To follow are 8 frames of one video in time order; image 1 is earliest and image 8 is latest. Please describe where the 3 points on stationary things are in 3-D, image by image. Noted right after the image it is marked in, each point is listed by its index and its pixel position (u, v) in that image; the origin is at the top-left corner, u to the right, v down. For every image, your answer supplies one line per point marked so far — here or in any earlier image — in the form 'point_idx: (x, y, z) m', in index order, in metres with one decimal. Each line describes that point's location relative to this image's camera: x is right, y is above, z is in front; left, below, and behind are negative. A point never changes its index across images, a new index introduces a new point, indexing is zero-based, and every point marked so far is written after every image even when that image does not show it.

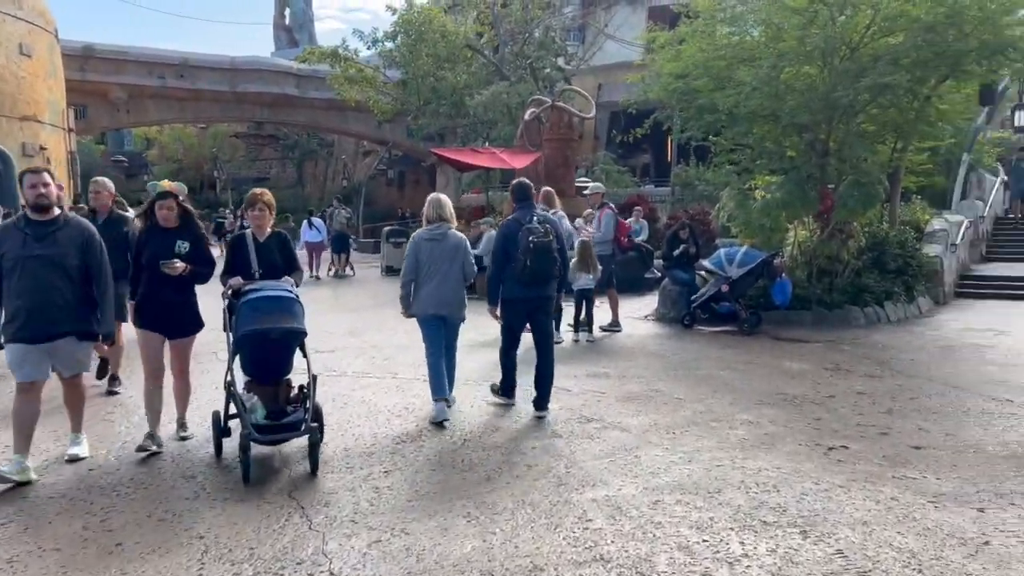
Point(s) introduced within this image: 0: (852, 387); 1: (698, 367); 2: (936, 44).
0: (+3.3, -1.0, +8.1) m
1: (+2.0, -0.9, +9.1) m
2: (+5.9, +3.4, +11.7) m
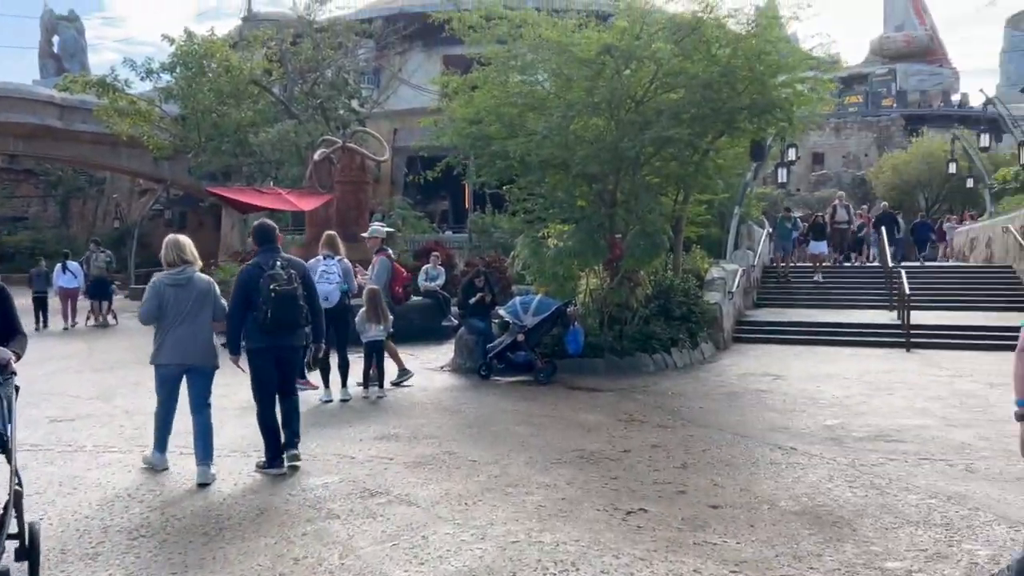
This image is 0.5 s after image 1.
0: (+1.3, -1.4, +7.9) m
1: (-0.2, -1.4, +8.6) m
2: (+2.9, +2.7, +12.3) m
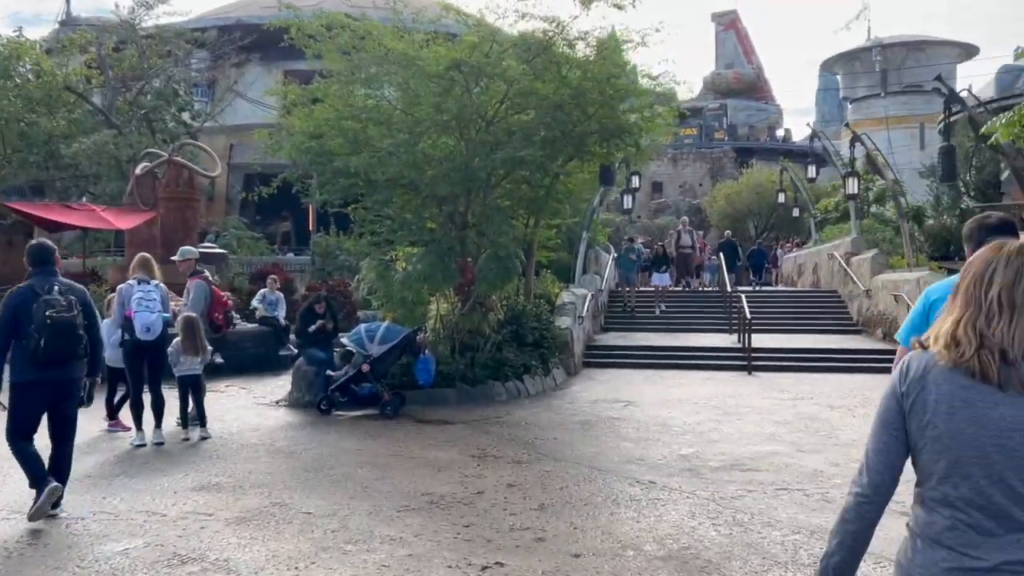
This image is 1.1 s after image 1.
0: (-0.1, -1.7, +7.4) m
1: (-1.7, -1.7, +7.8) m
2: (+0.7, +2.4, +12.1) m
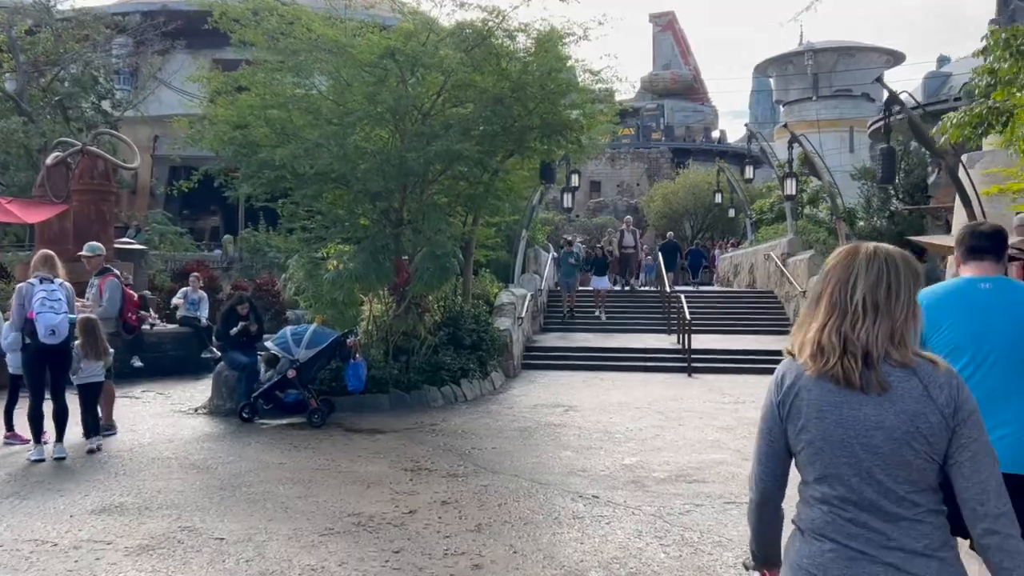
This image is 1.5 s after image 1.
0: (-0.6, -1.7, +6.9) m
1: (-2.2, -1.7, +7.2) m
2: (-0.1, +2.4, +11.6) m
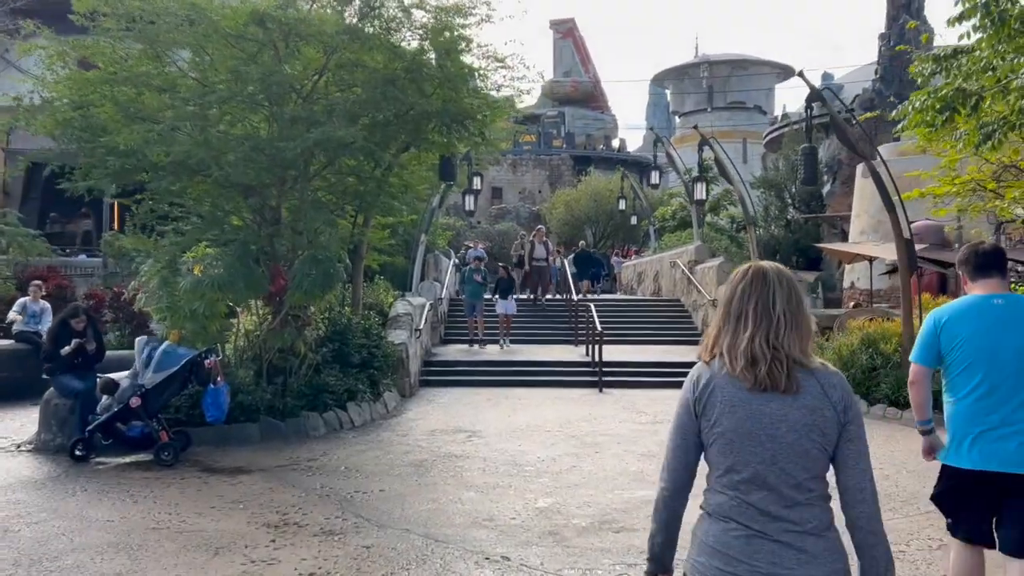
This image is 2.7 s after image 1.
0: (-1.4, -1.8, +5.4) m
1: (-3.0, -1.7, +5.5) m
2: (-1.4, +2.2, +10.2) m
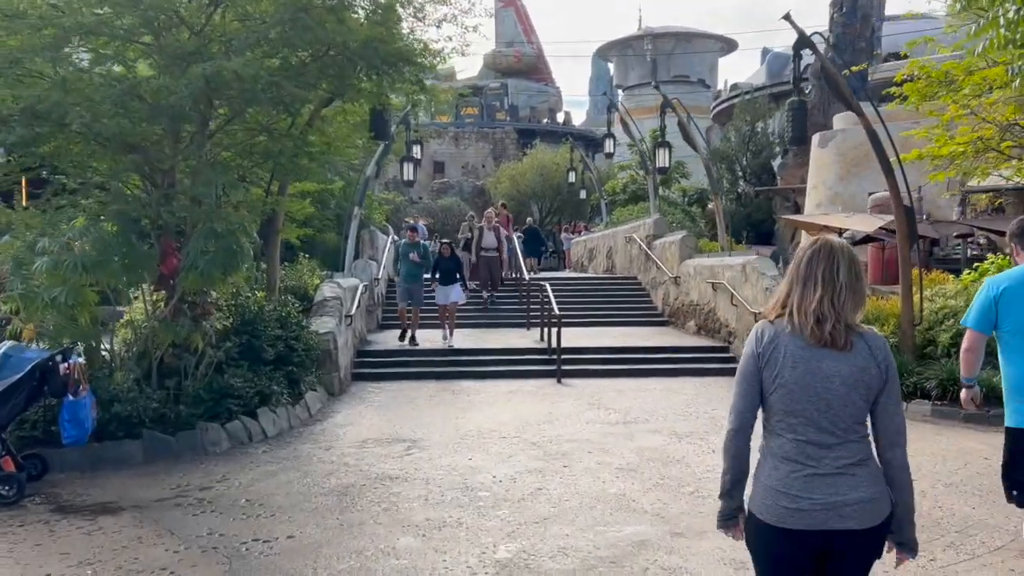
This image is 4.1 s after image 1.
0: (-1.6, -1.7, +3.6) m
1: (-3.2, -1.7, +3.6) m
2: (-2.0, +2.4, +8.3) m
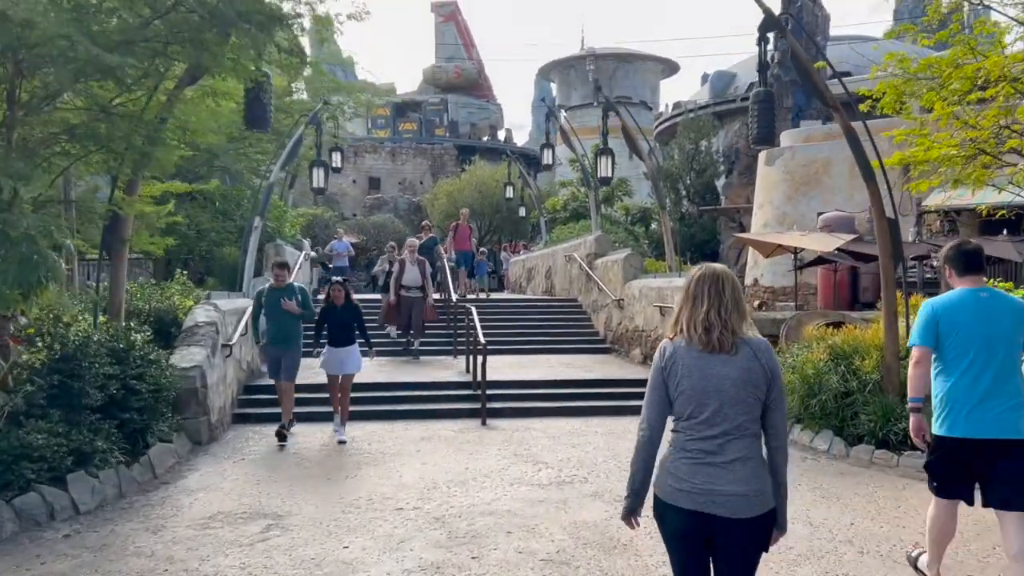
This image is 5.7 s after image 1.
0: (-2.0, -1.8, +1.6) m
1: (-3.6, -1.7, +1.4) m
2: (-2.7, +2.3, +6.3) m
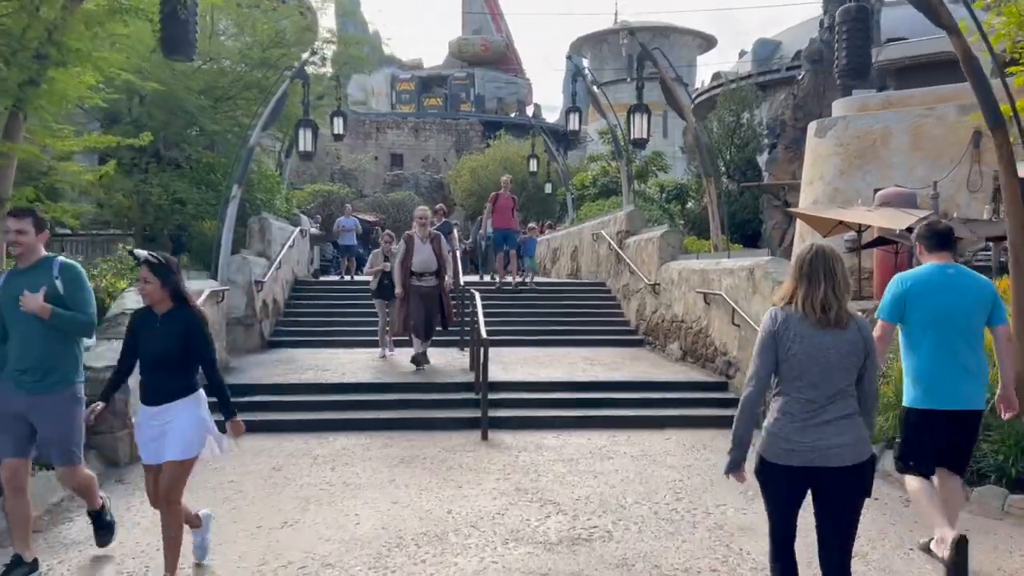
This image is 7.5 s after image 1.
0: (-2.2, -1.7, -0.3) m
1: (-3.9, -1.7, -0.4) m
2: (-2.8, +2.4, +4.3) m
